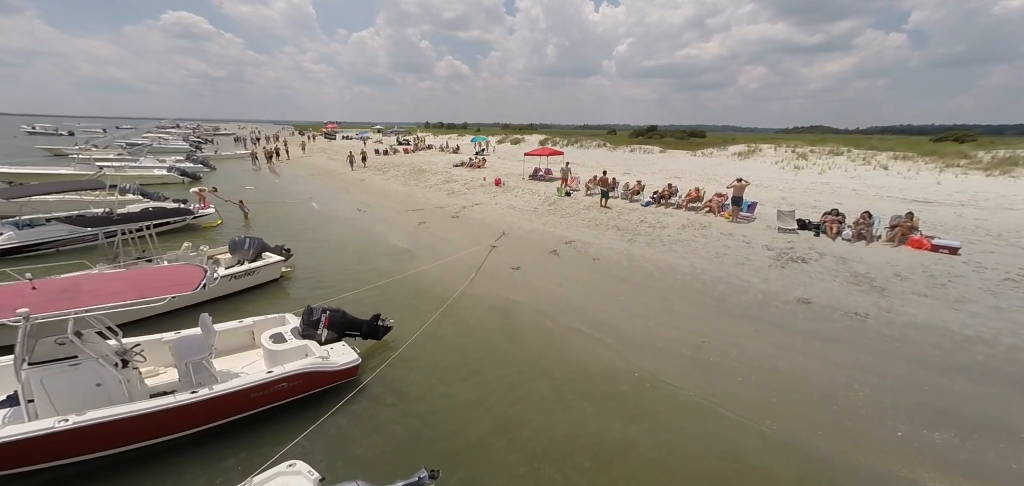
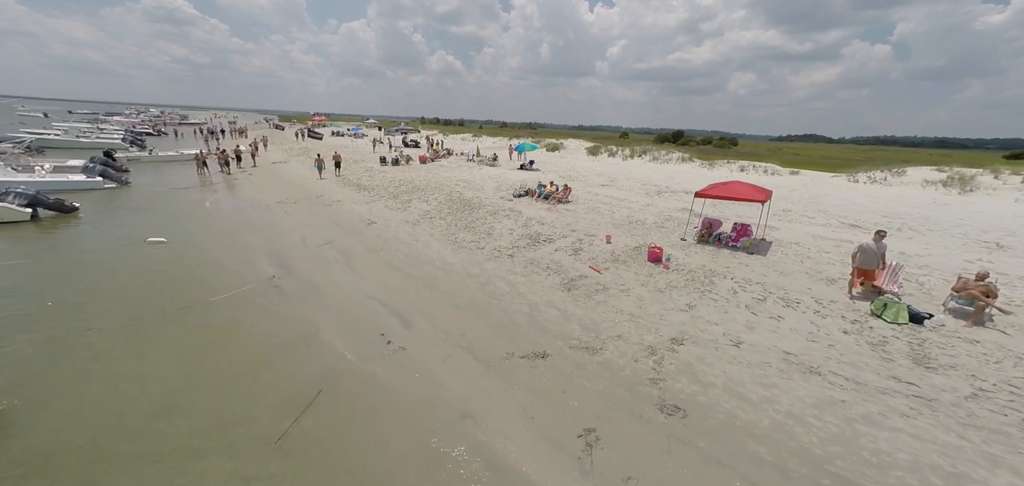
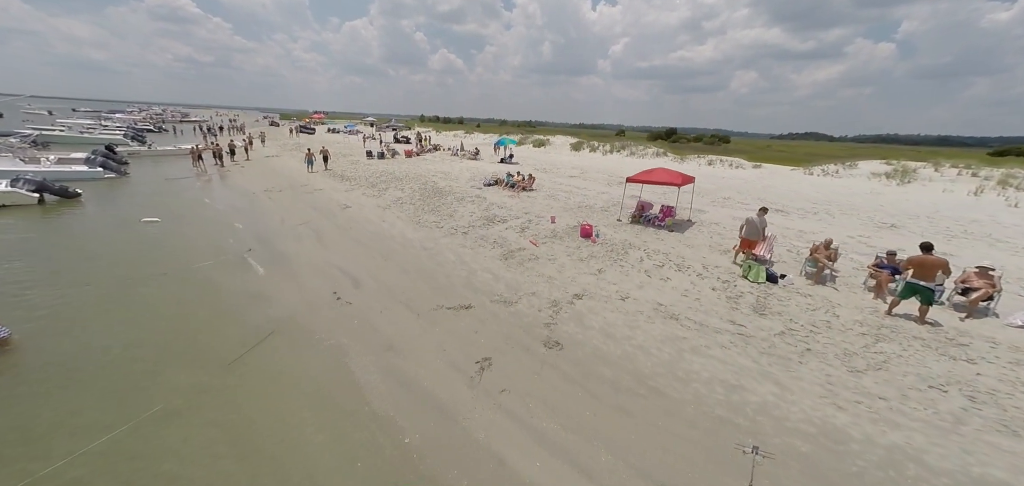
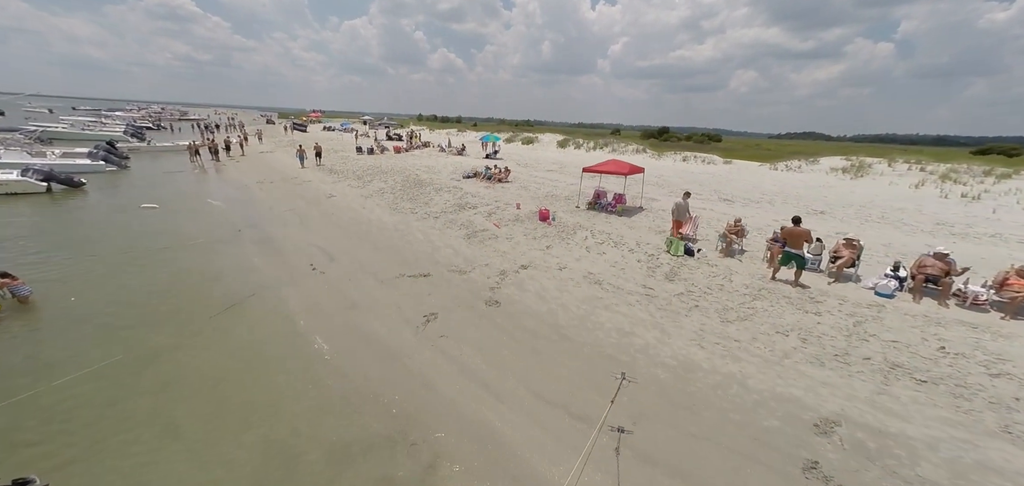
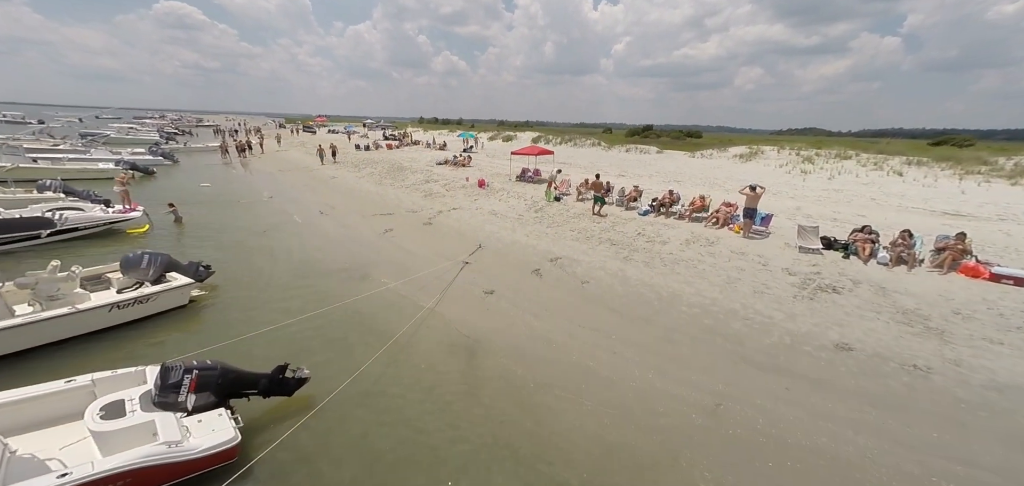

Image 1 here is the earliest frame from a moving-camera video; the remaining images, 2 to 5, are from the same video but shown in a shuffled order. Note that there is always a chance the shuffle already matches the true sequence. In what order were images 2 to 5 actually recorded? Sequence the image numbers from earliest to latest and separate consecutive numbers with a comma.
5, 4, 3, 2
